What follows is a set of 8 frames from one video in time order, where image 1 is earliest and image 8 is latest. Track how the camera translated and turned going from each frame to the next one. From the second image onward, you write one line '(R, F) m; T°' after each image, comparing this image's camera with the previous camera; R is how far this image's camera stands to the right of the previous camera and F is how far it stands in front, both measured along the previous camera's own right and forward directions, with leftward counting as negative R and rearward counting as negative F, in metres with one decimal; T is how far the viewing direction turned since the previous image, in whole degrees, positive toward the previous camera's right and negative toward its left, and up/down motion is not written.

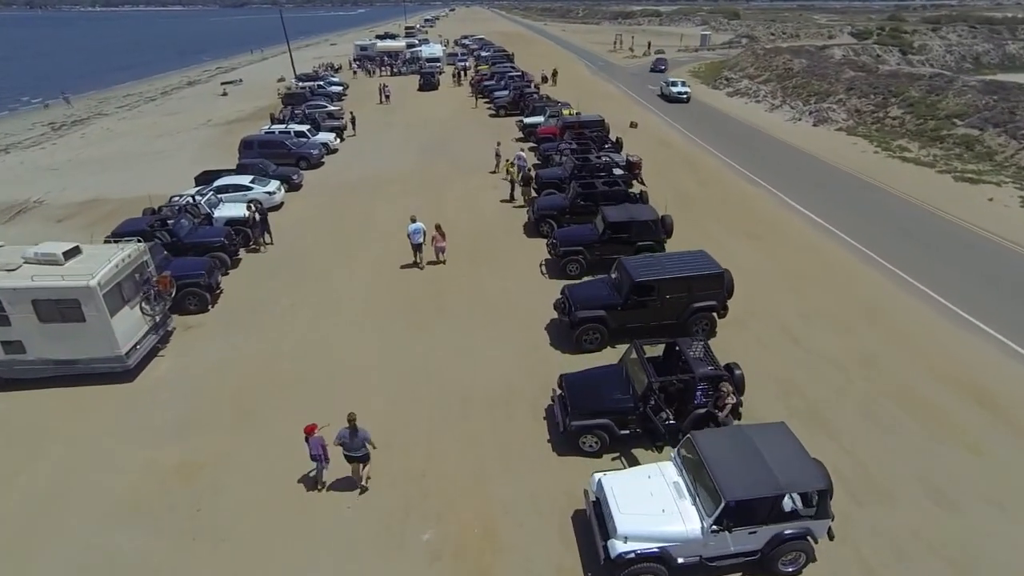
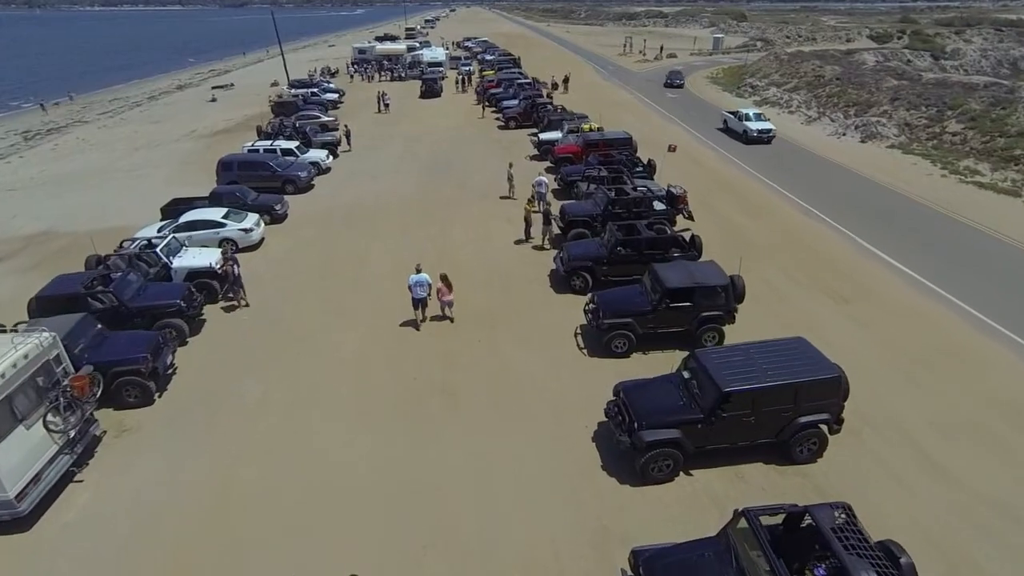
(-0.6, +3.7) m; 0°
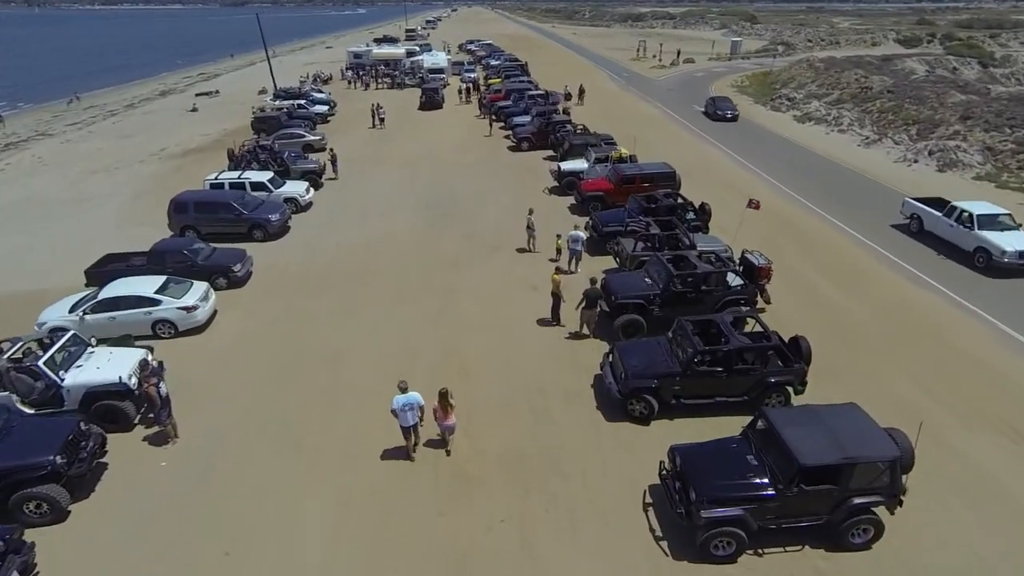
(-0.6, +4.9) m; 0°
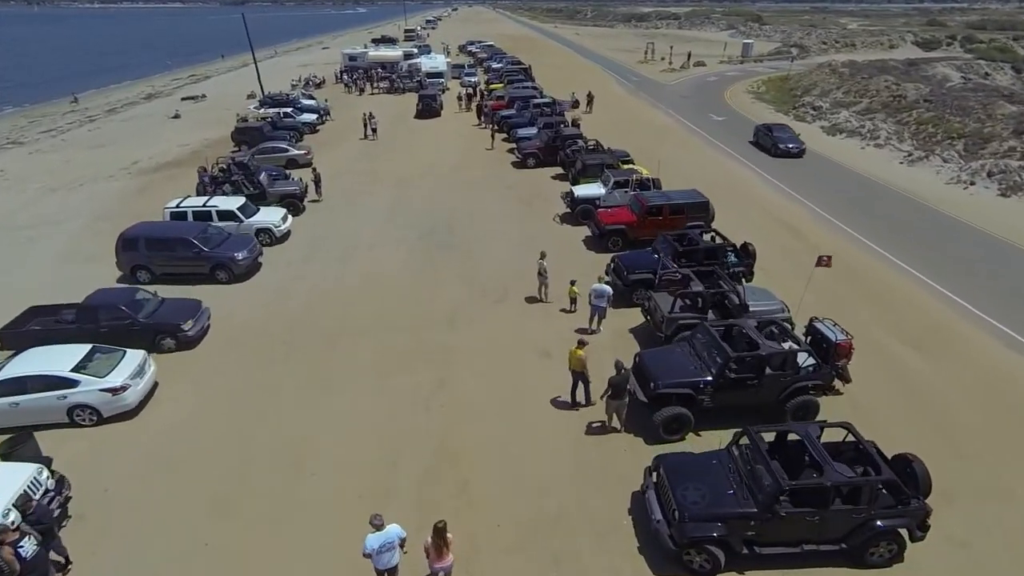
(-0.2, +3.2) m; 0°
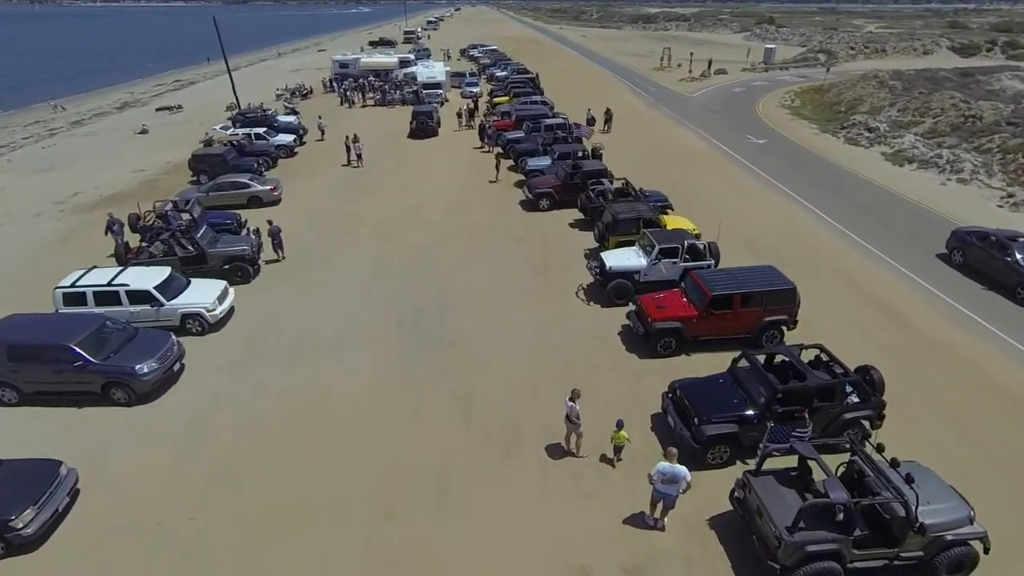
(-0.2, +5.4) m; 0°
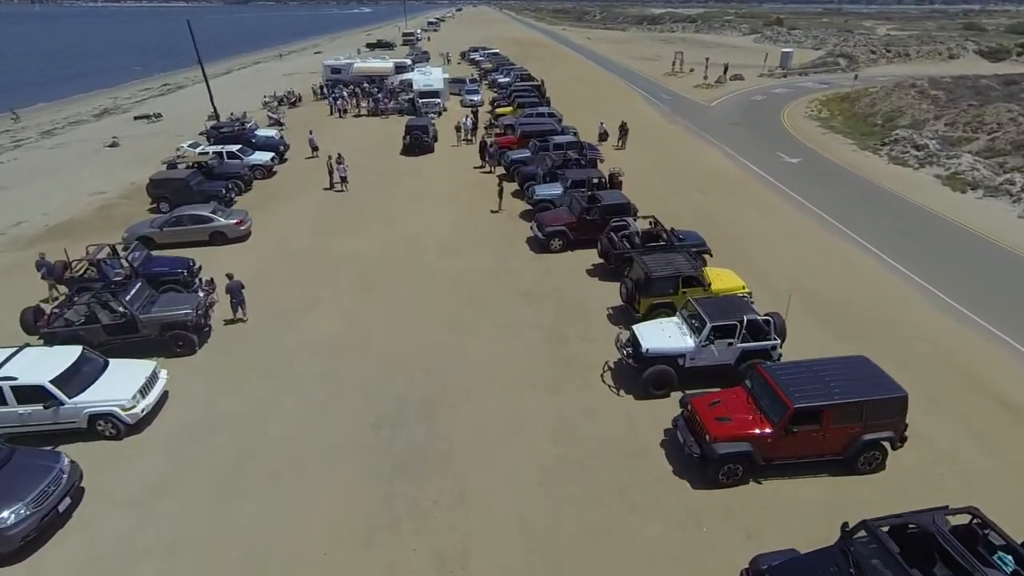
(-0.1, +3.8) m; 0°
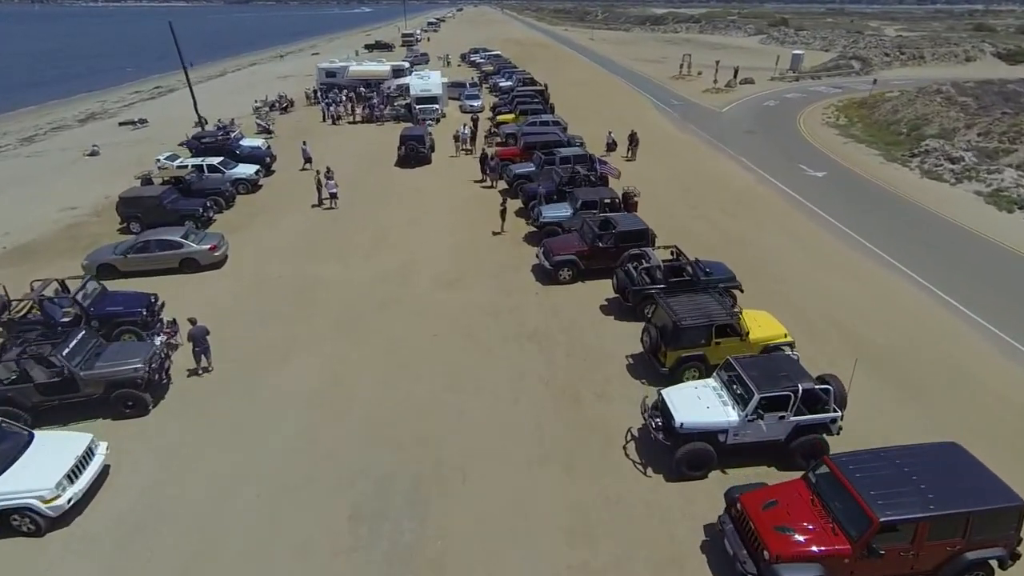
(-0.1, +2.2) m; 0°
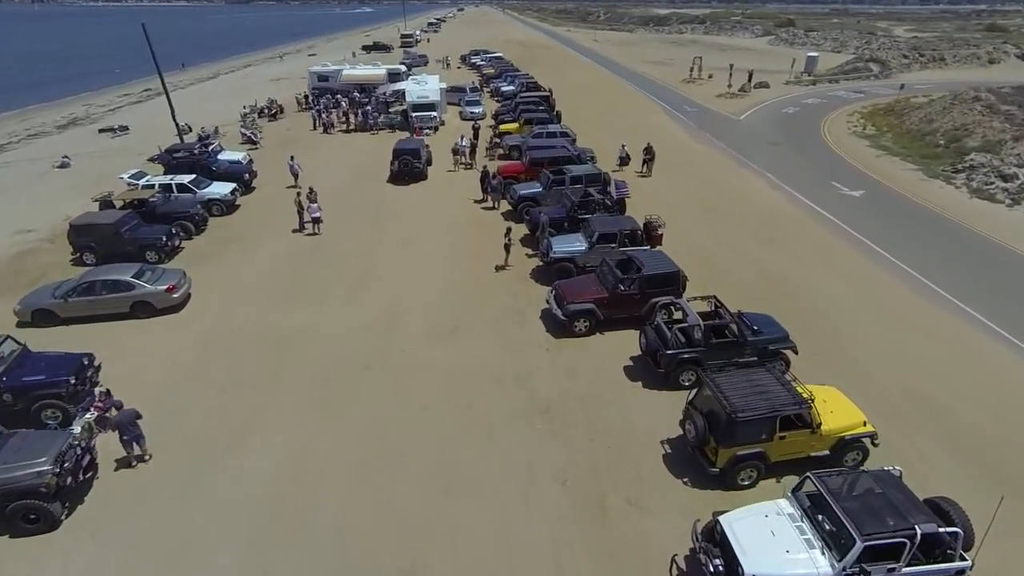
(-0.1, +2.9) m; 0°
